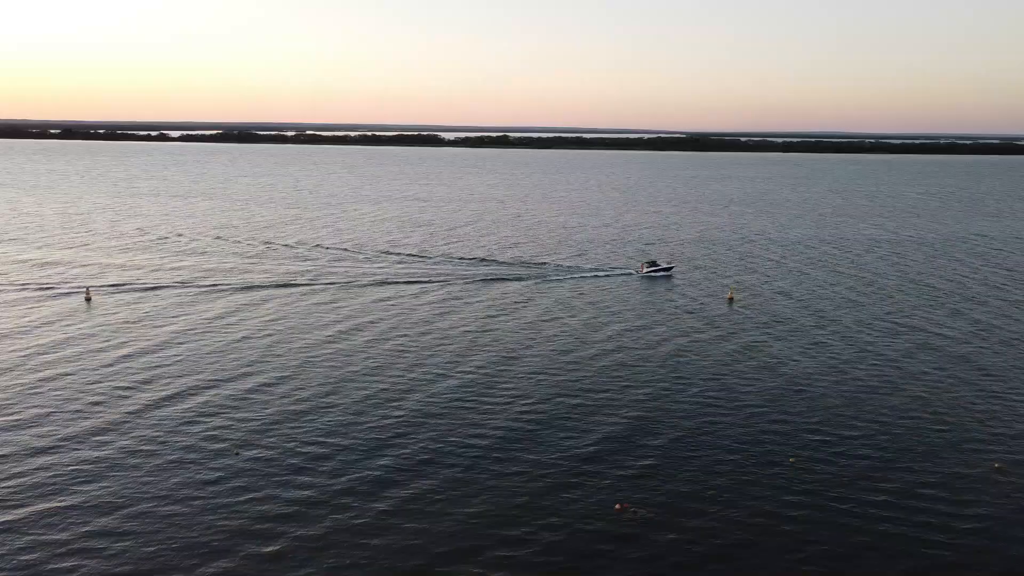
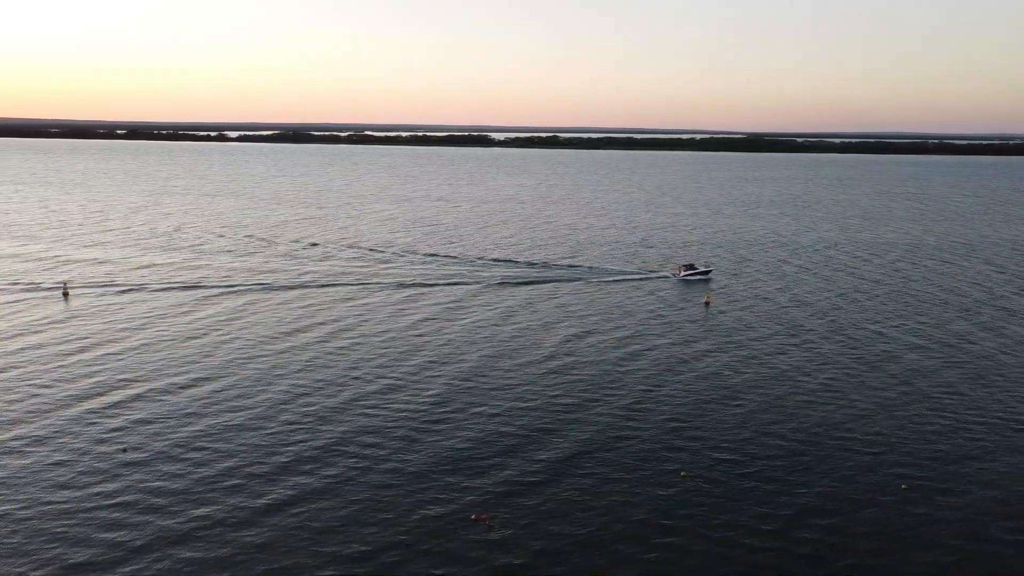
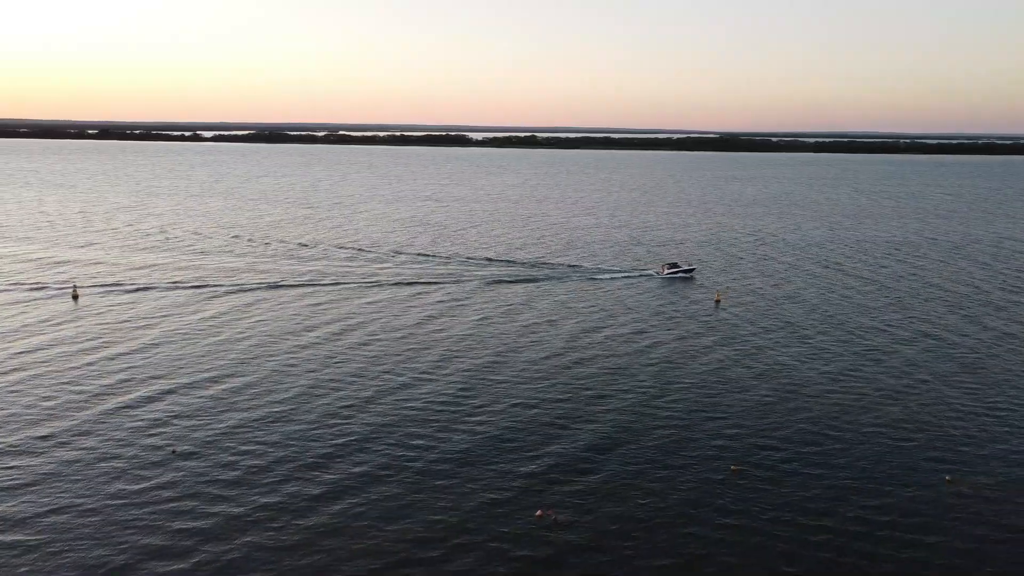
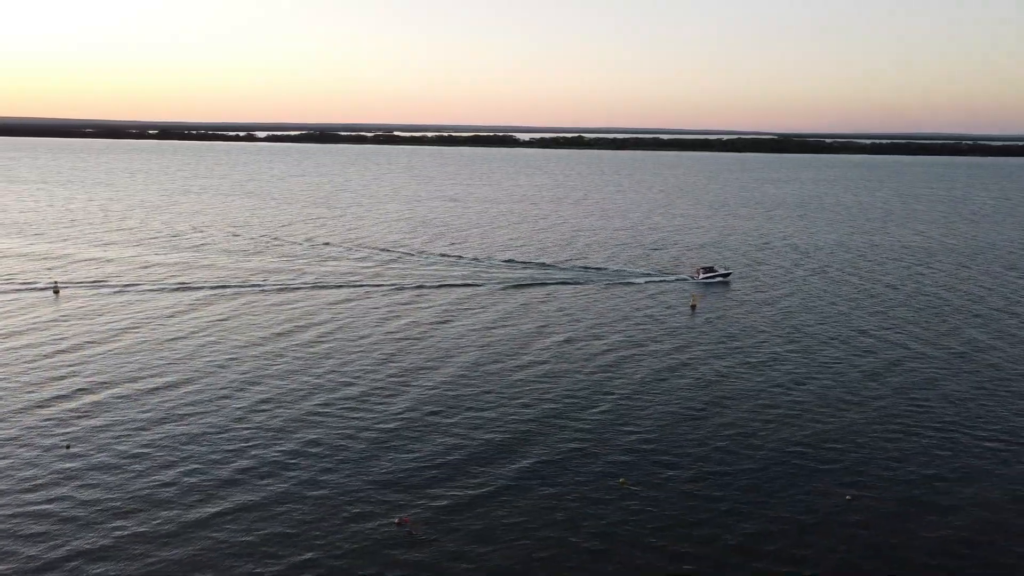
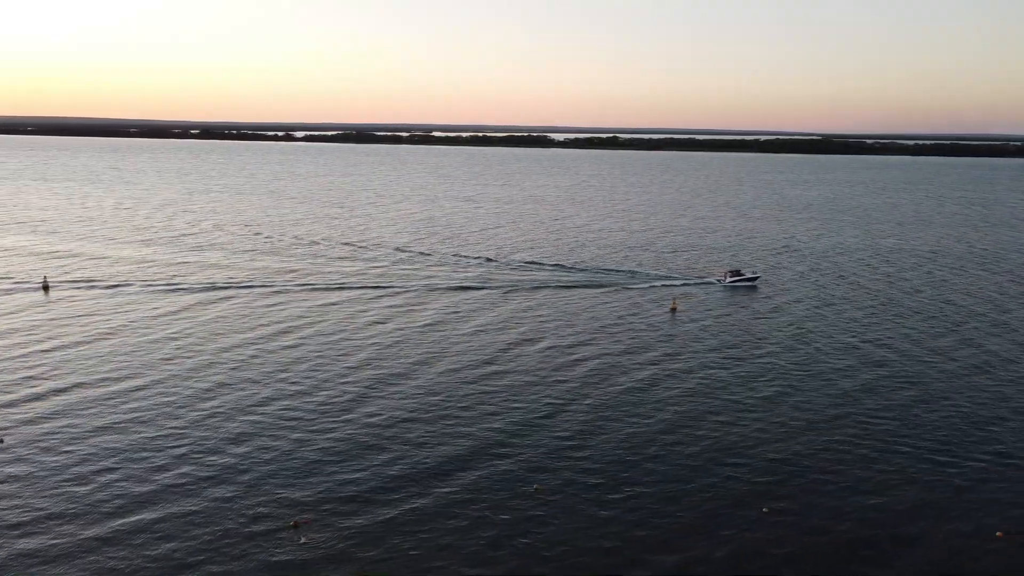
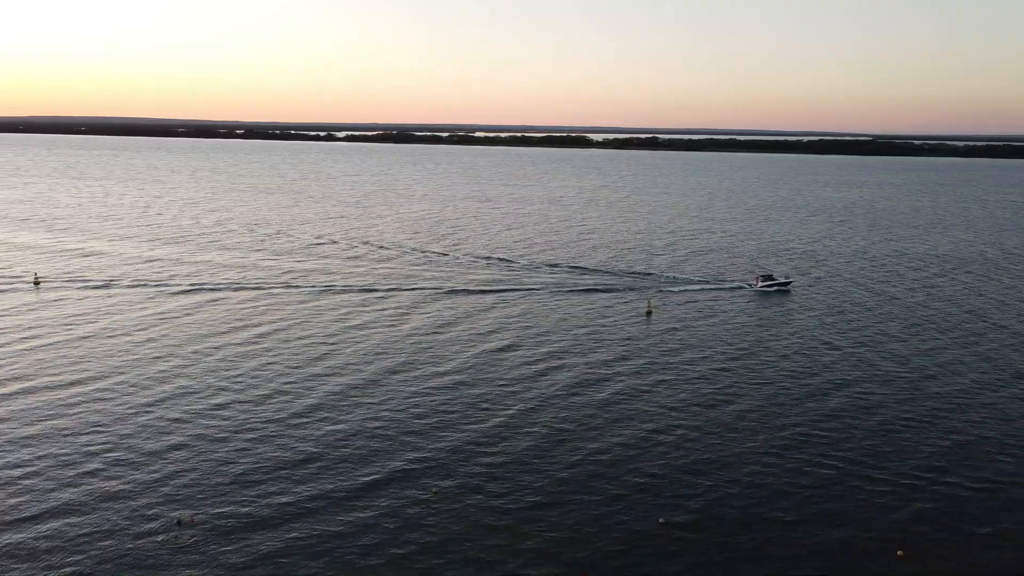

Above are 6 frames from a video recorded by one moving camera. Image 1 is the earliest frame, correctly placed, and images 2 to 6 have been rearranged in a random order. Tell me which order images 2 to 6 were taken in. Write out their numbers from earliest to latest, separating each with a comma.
3, 2, 4, 5, 6
